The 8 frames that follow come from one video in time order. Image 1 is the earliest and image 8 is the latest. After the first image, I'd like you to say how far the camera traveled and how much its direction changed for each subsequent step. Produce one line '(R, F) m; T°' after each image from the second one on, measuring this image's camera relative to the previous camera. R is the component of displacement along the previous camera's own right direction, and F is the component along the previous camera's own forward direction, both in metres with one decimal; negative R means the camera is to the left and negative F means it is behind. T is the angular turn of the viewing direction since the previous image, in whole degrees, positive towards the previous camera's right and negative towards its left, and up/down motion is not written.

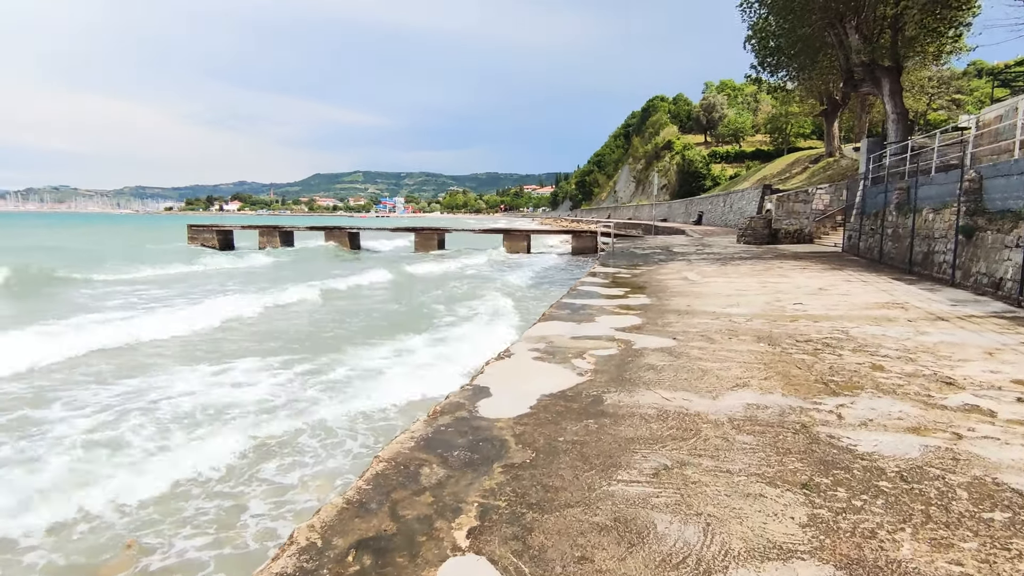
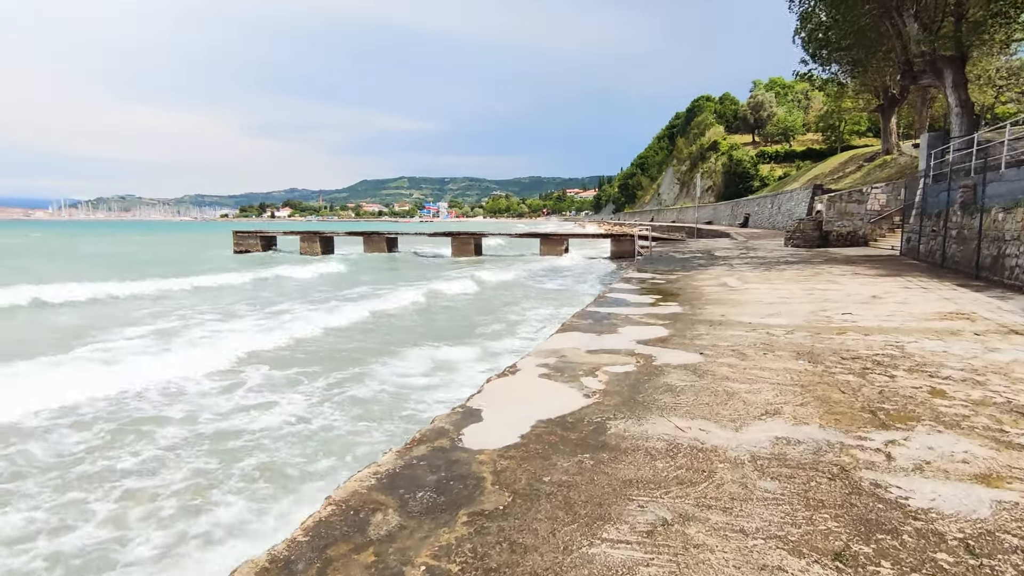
(+0.2, +0.3) m; -4°
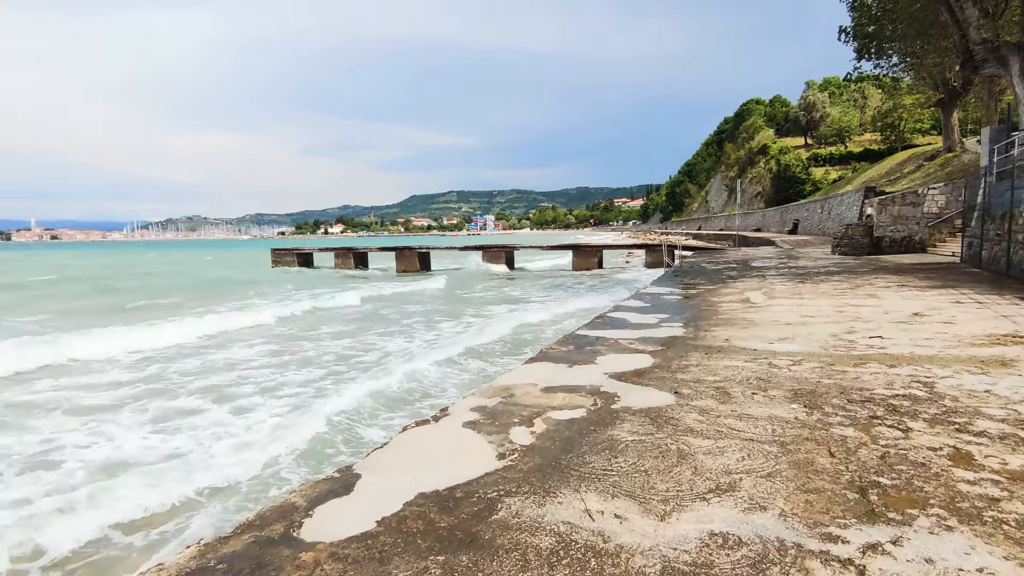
(+0.7, +0.6) m; -5°
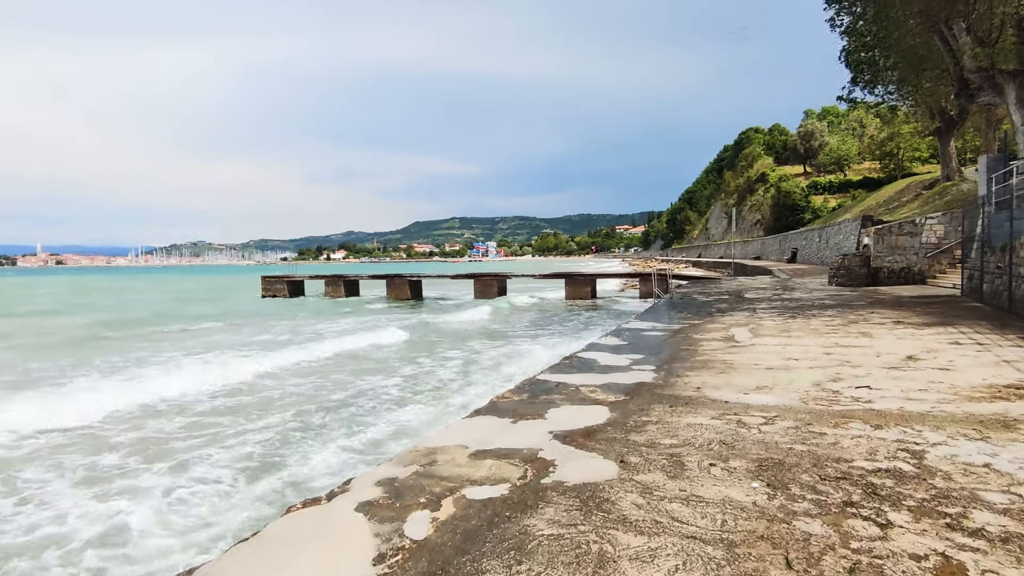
(+0.4, +0.4) m; 0°
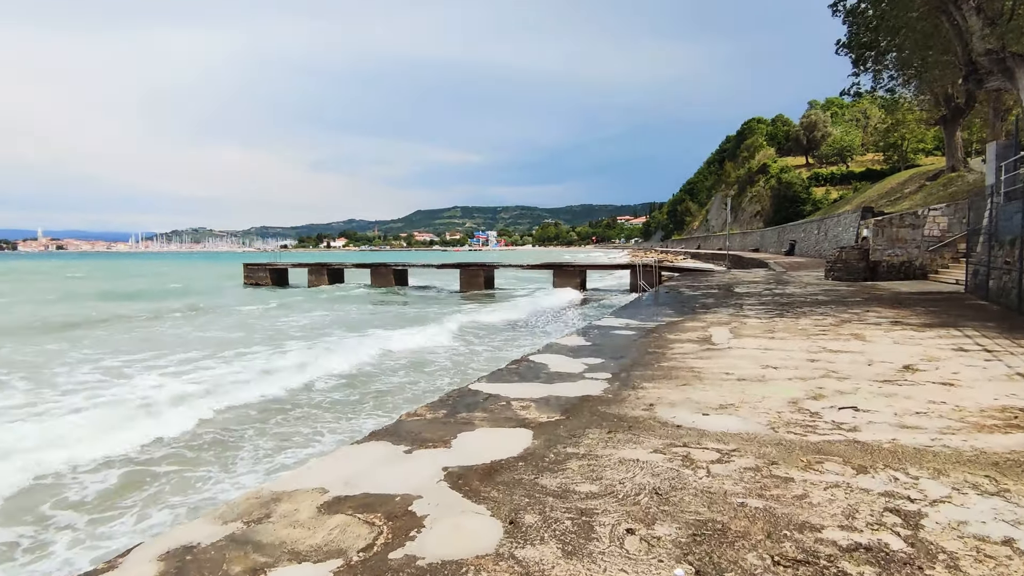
(+0.5, +0.8) m; 0°
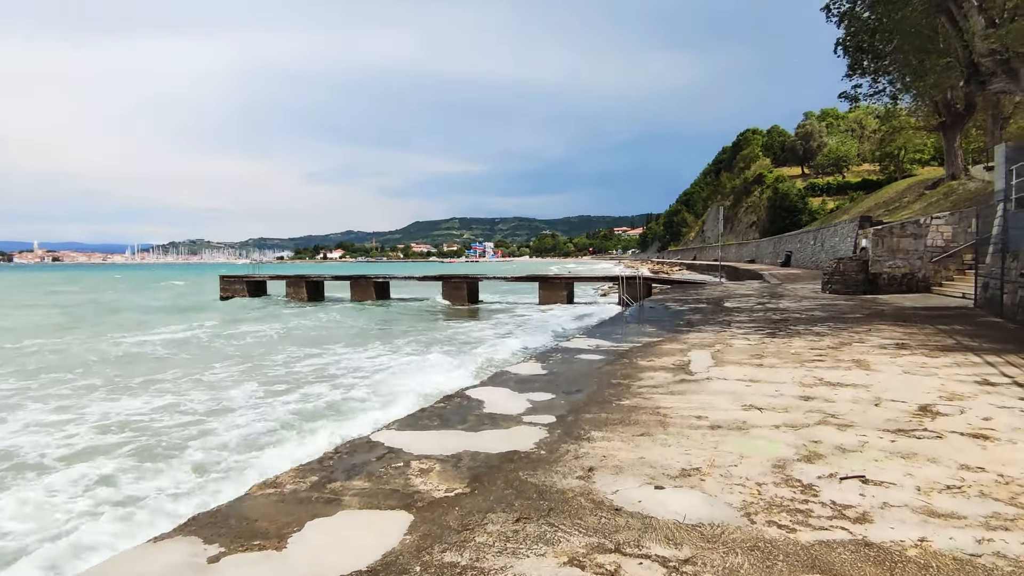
(+0.5, +0.9) m; 0°
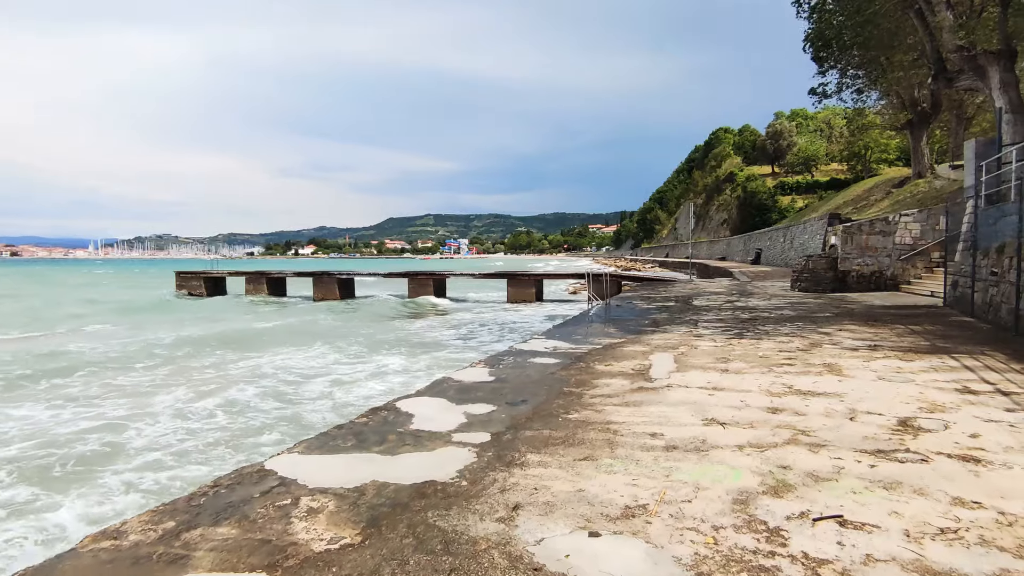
(+0.3, +0.5) m; +2°
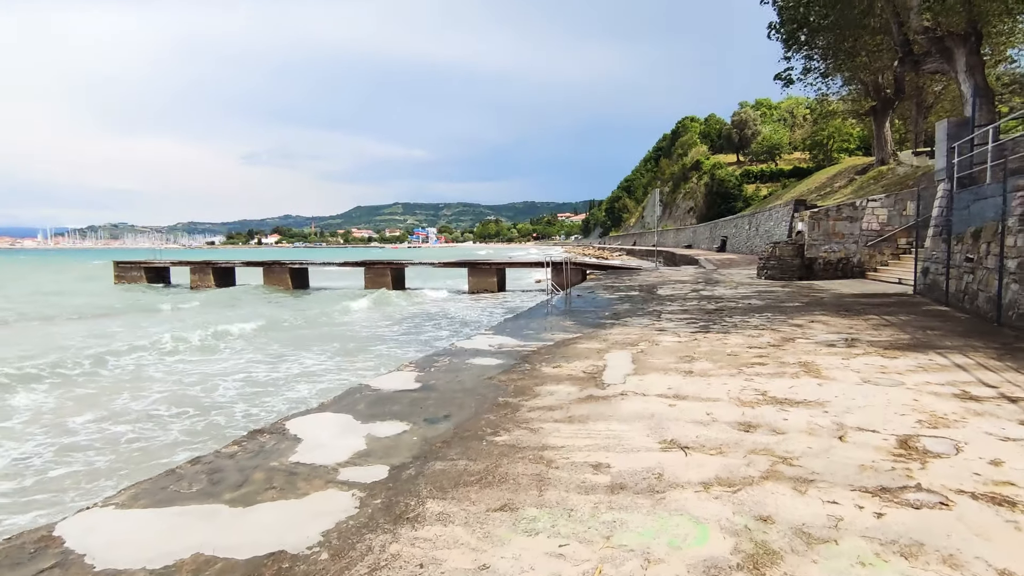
(+0.3, +0.7) m; +3°
